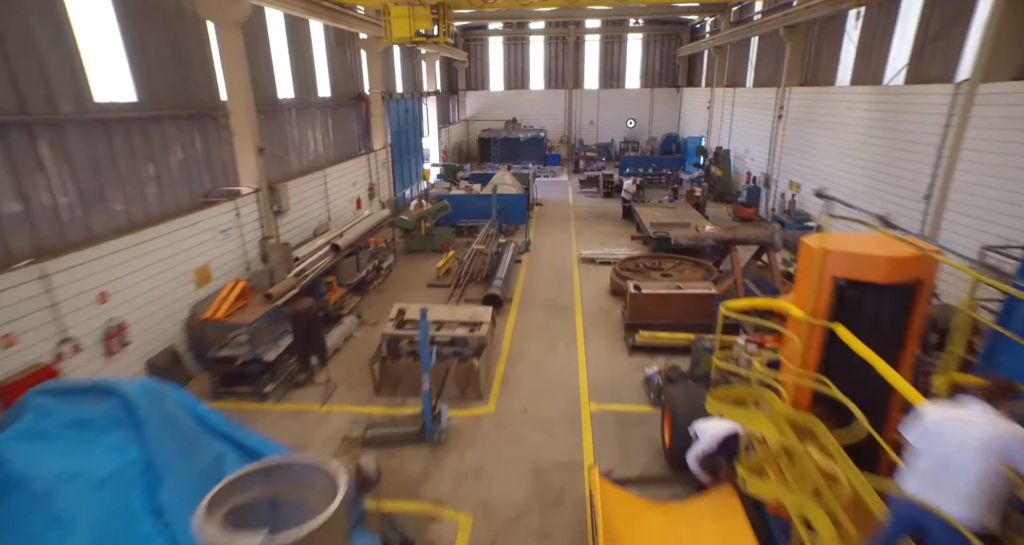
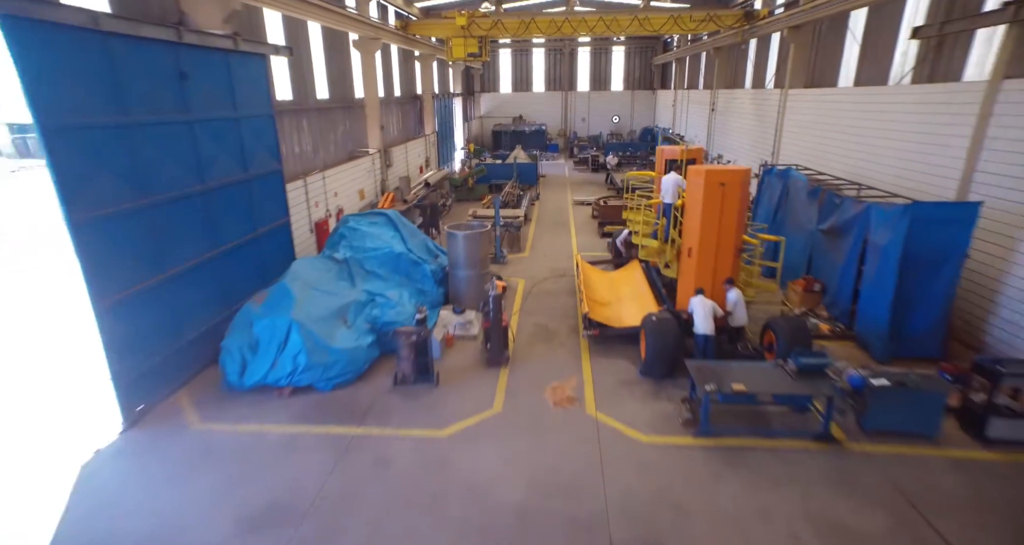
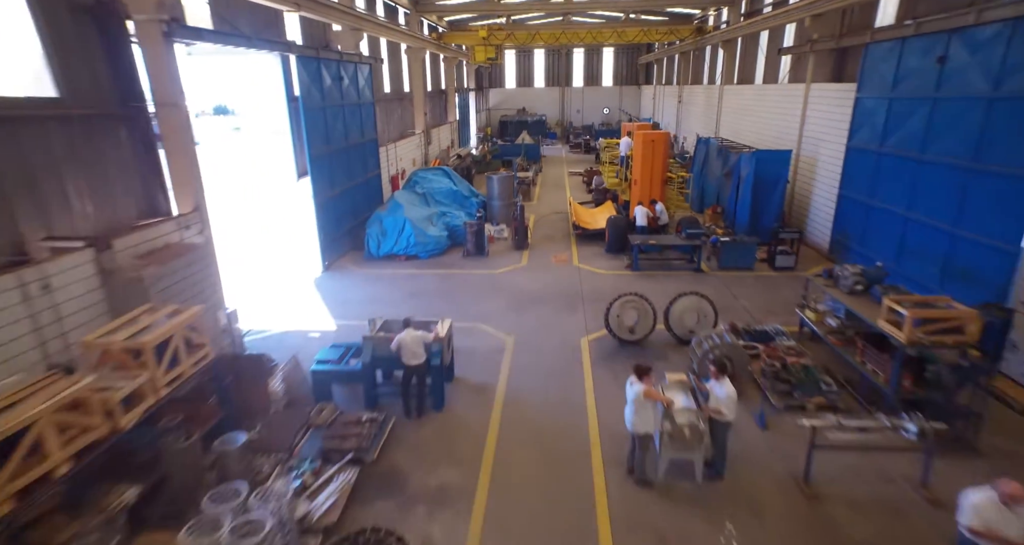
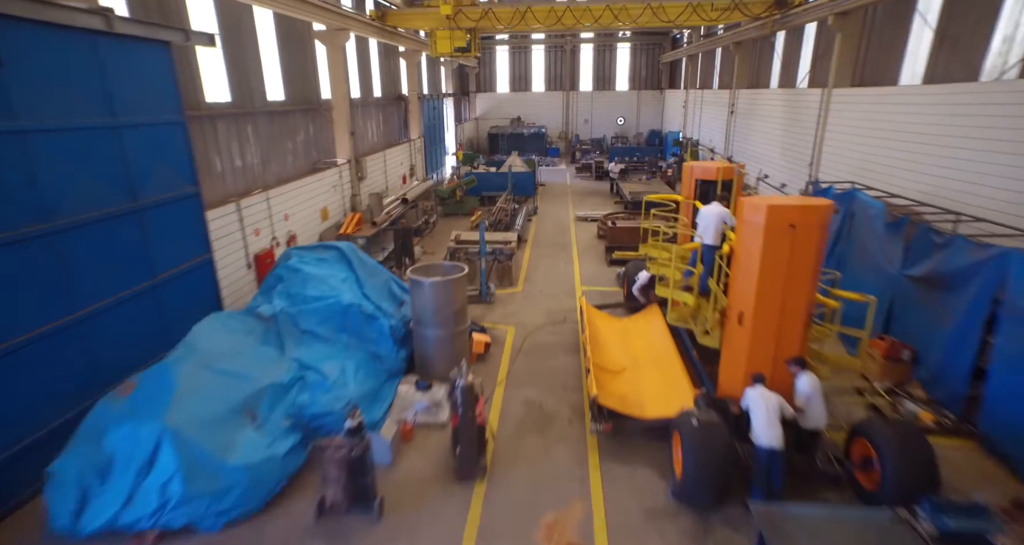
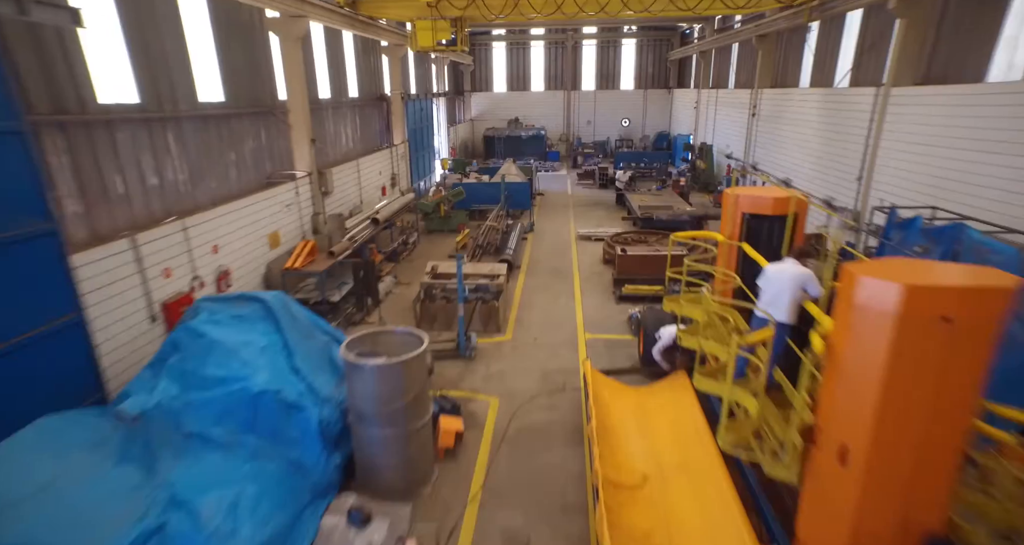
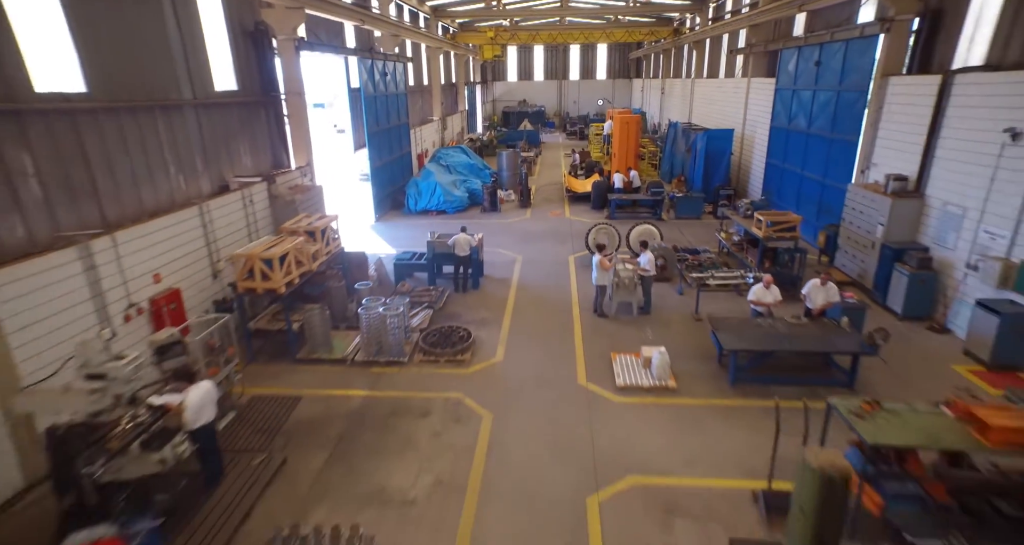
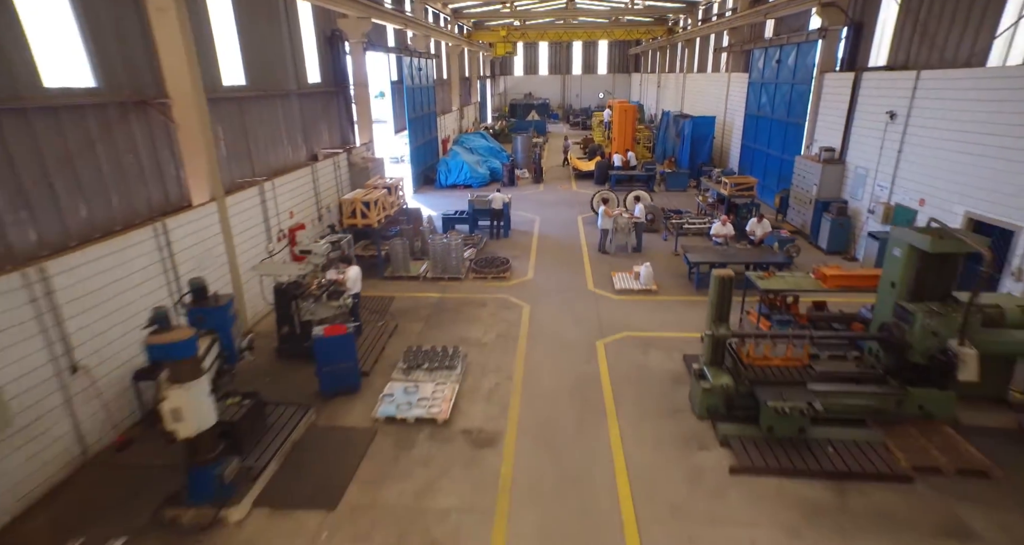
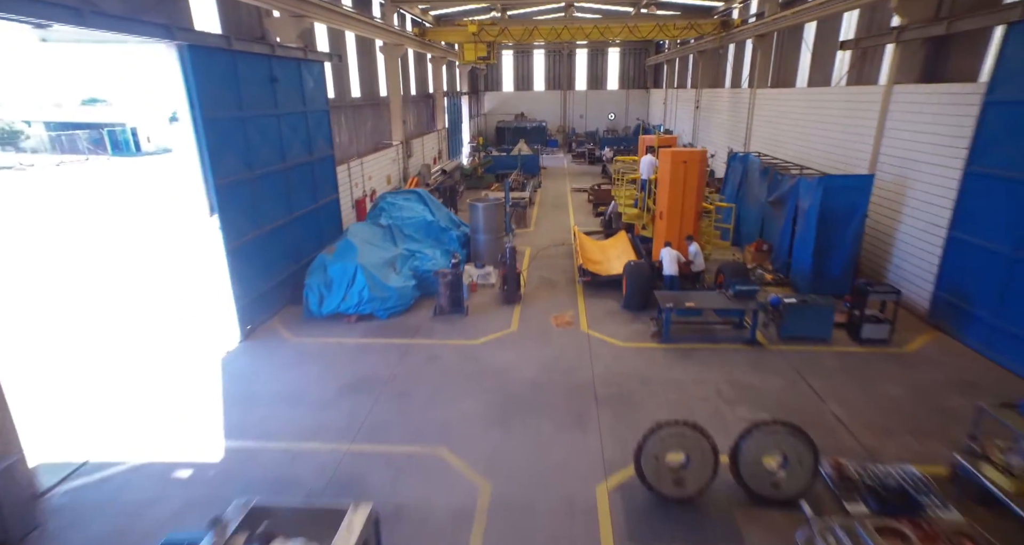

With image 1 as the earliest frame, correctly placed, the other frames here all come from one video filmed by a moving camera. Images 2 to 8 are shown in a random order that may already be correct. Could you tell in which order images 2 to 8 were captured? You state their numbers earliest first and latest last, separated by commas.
5, 4, 2, 8, 3, 6, 7
